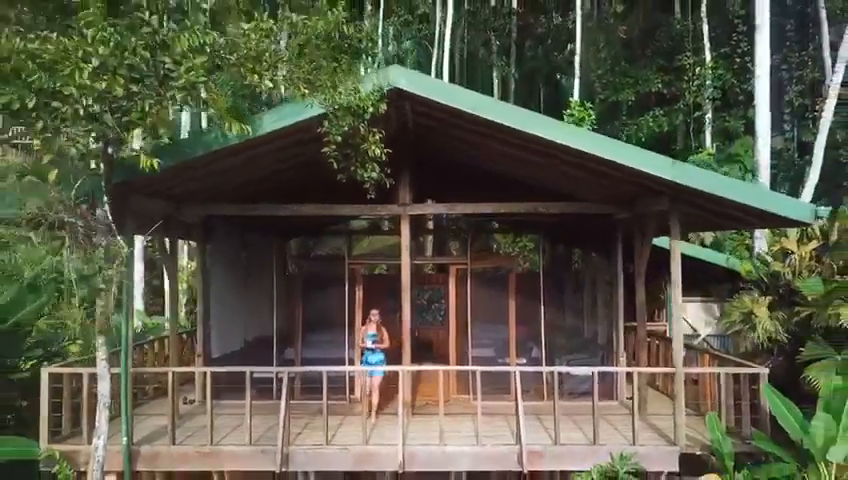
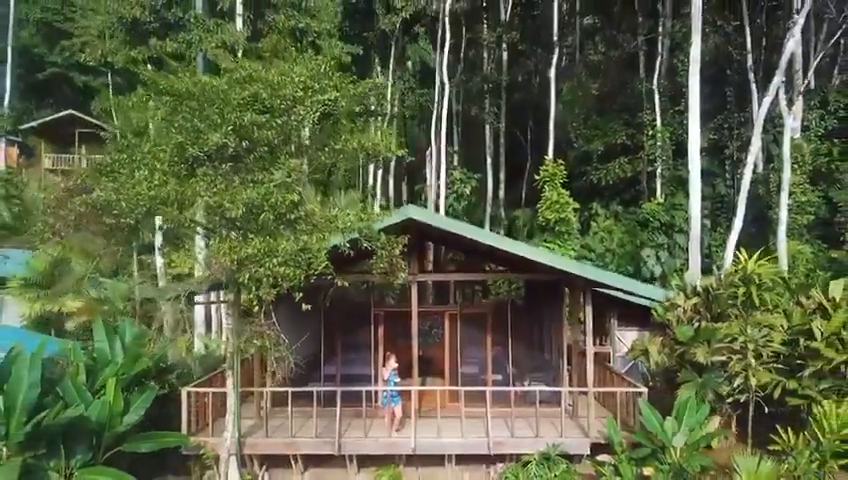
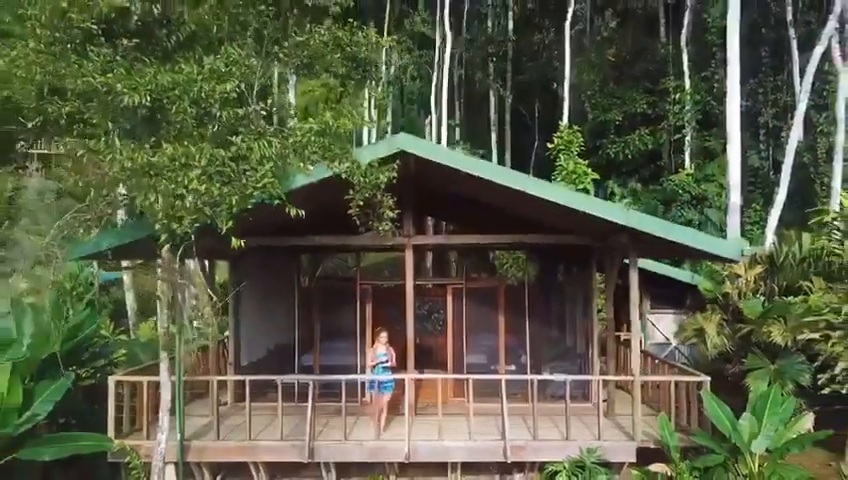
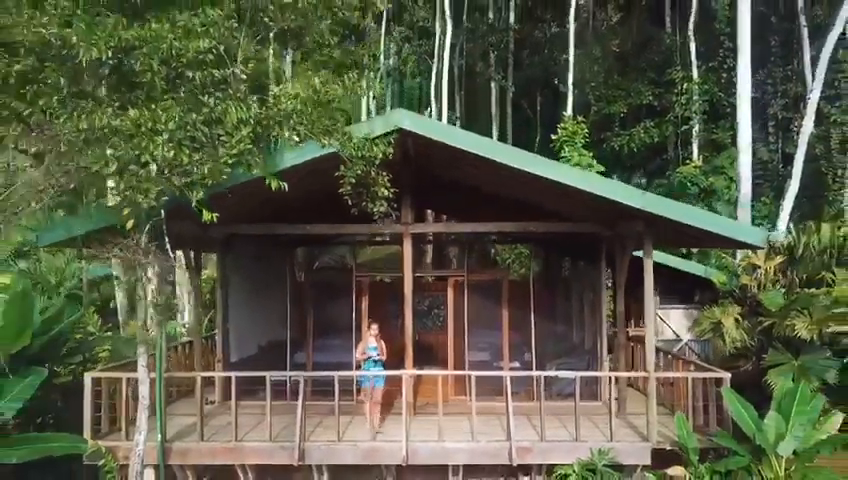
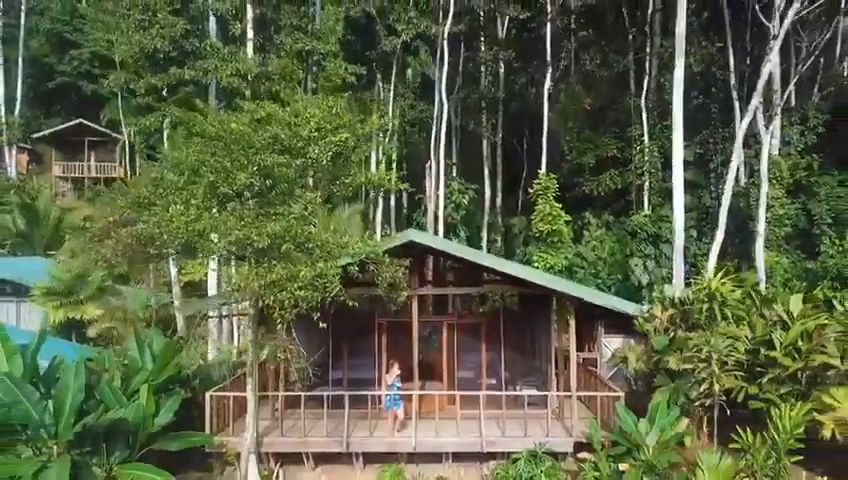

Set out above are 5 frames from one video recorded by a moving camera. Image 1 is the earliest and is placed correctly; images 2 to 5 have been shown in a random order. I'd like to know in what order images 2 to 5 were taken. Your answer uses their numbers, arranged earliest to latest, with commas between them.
4, 3, 2, 5
